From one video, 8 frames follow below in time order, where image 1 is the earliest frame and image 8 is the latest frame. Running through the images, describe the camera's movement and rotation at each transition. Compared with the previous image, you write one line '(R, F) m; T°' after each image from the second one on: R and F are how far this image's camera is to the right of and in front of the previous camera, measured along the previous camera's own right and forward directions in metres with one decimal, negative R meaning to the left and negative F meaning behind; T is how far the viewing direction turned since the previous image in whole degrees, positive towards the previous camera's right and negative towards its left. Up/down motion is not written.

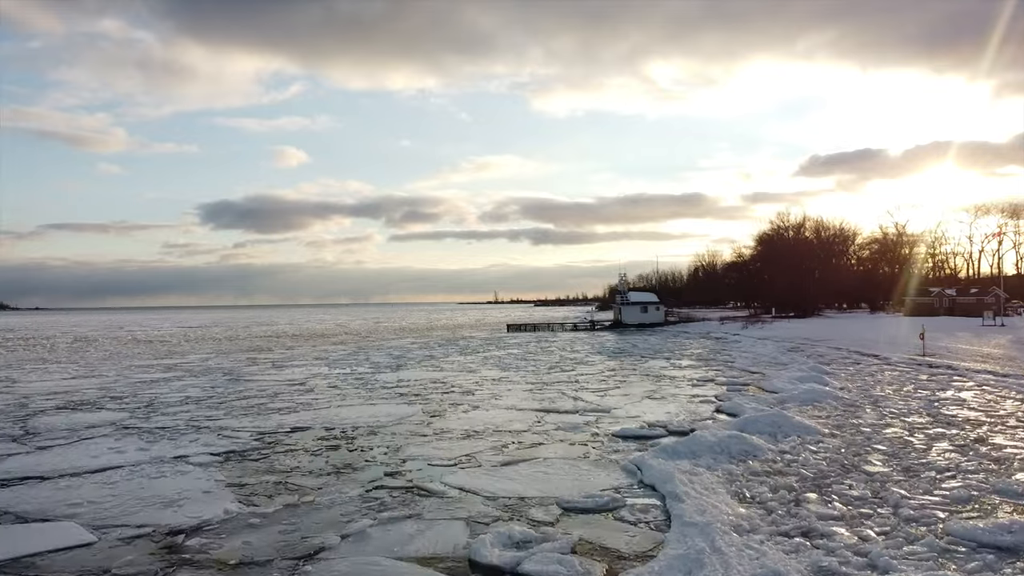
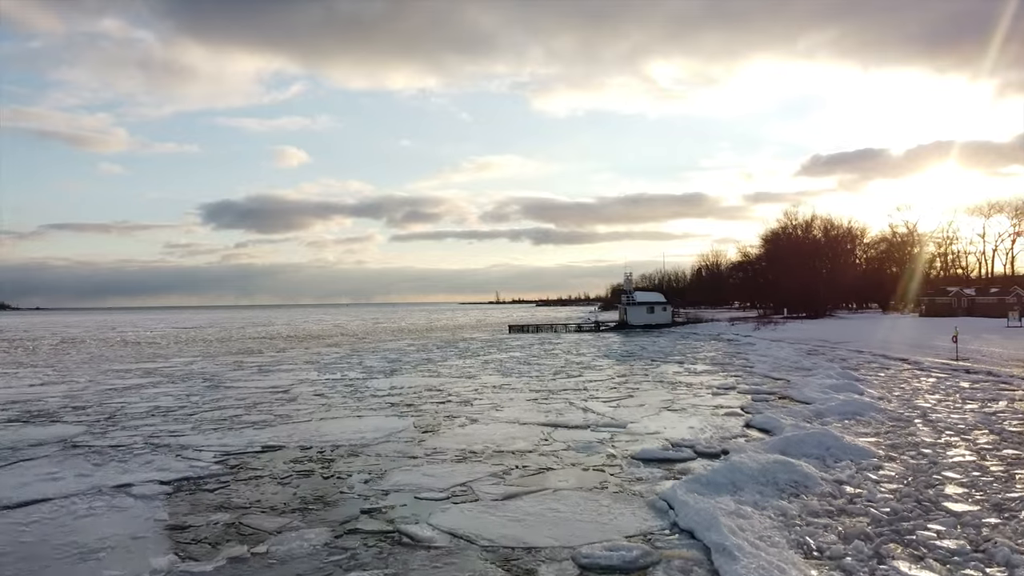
(0.0, +1.7) m; 0°
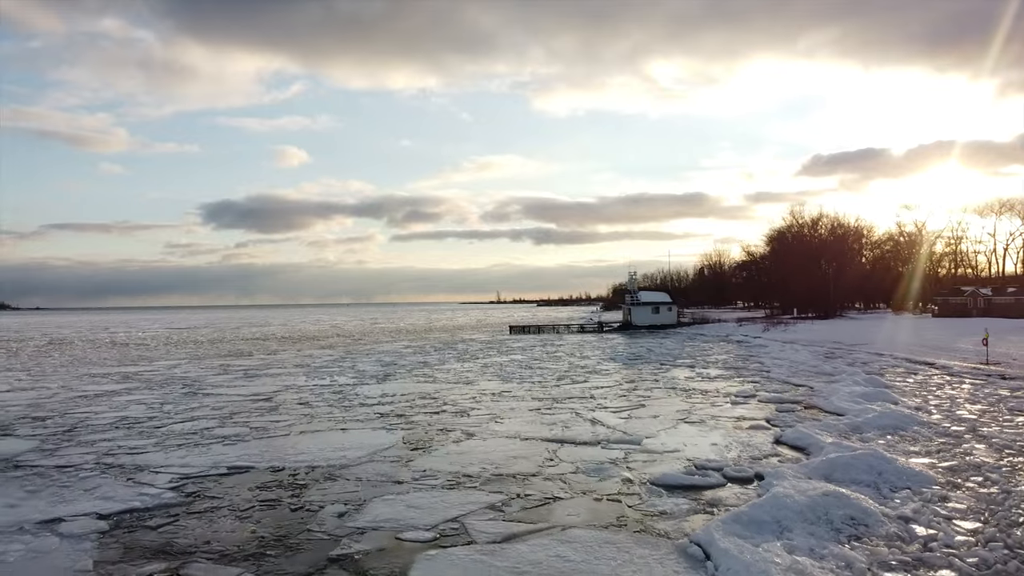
(0.0, +1.5) m; 0°
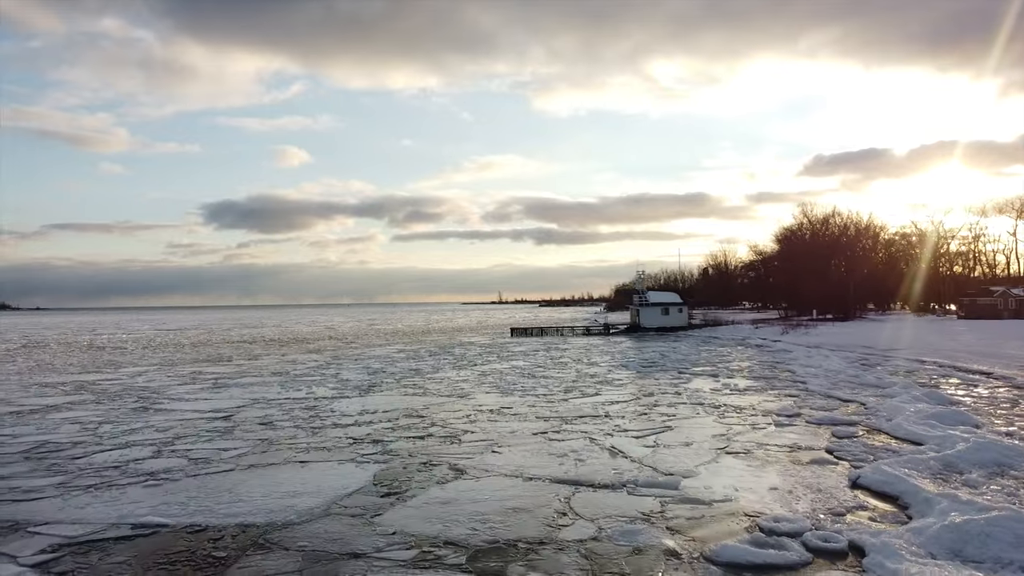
(0.0, +2.7) m; 0°
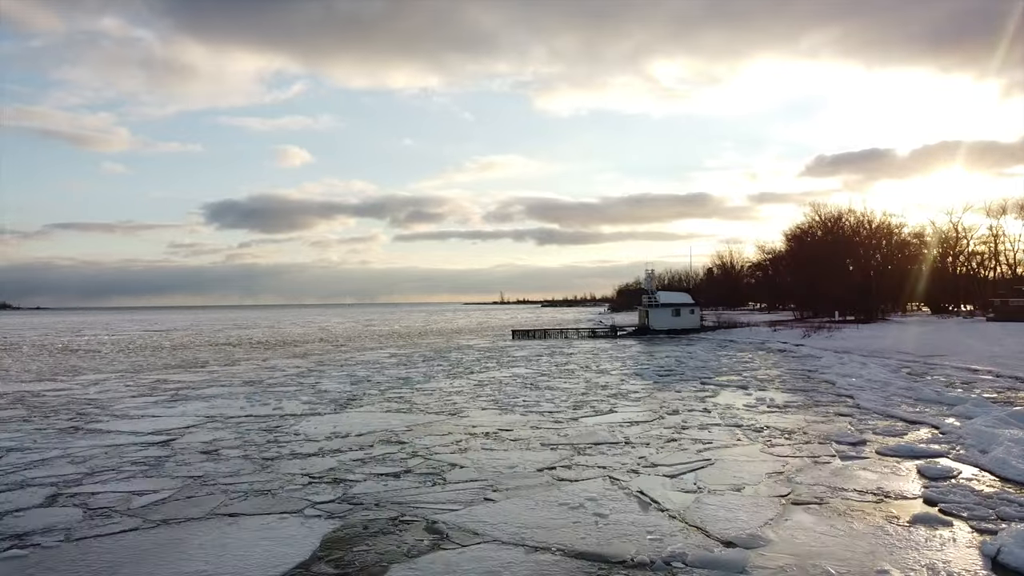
(0.0, +2.7) m; 0°
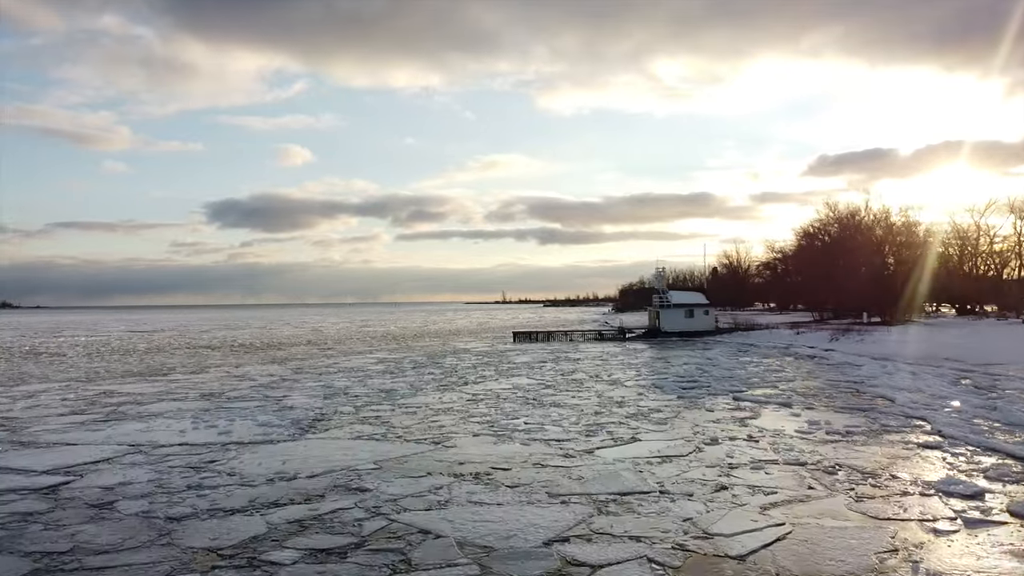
(+0.1, +3.0) m; 0°
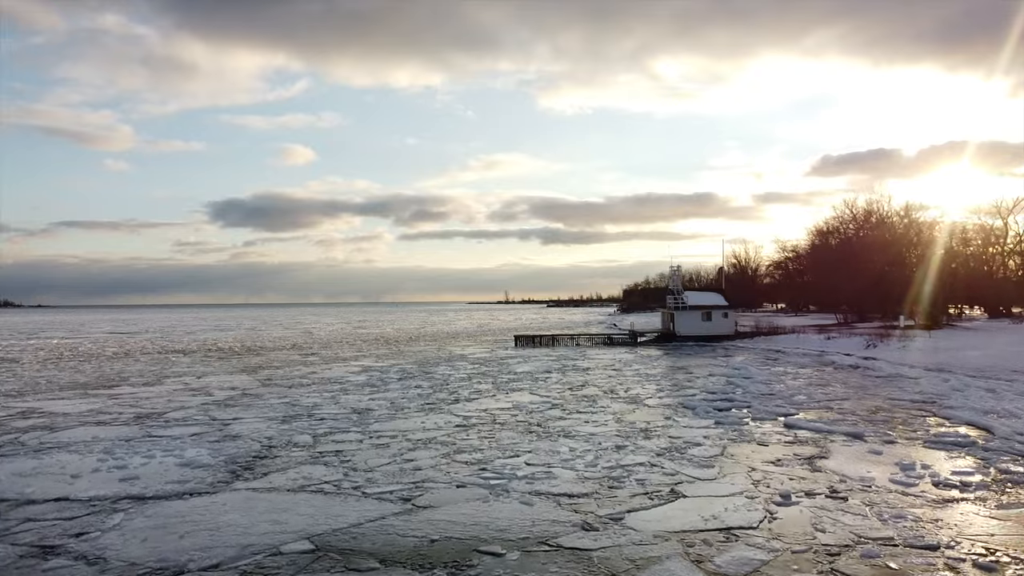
(+0.1, +3.3) m; 0°
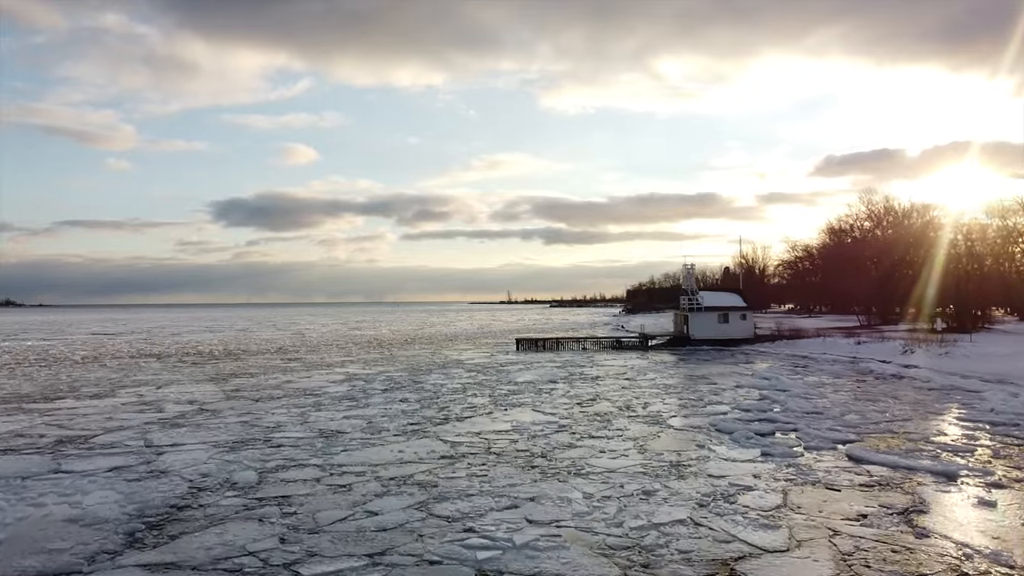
(+0.1, +2.8) m; 0°
